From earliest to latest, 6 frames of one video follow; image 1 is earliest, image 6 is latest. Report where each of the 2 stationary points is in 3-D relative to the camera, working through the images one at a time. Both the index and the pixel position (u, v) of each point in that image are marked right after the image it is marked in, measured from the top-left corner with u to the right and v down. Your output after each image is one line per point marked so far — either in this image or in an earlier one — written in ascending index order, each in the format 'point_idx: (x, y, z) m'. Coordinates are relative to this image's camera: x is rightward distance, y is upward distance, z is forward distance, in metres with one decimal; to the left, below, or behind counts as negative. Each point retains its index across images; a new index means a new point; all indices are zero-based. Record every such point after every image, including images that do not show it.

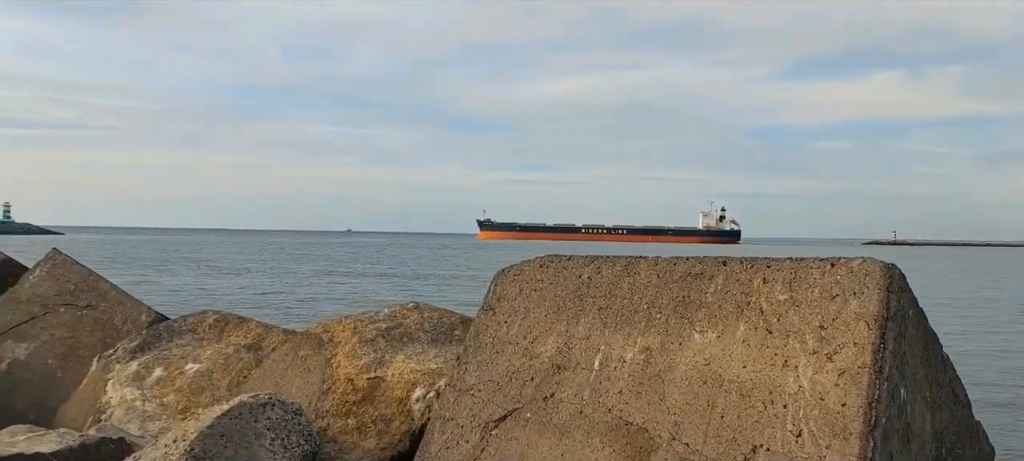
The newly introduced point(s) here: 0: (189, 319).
0: (-2.2, -0.6, +5.6) m
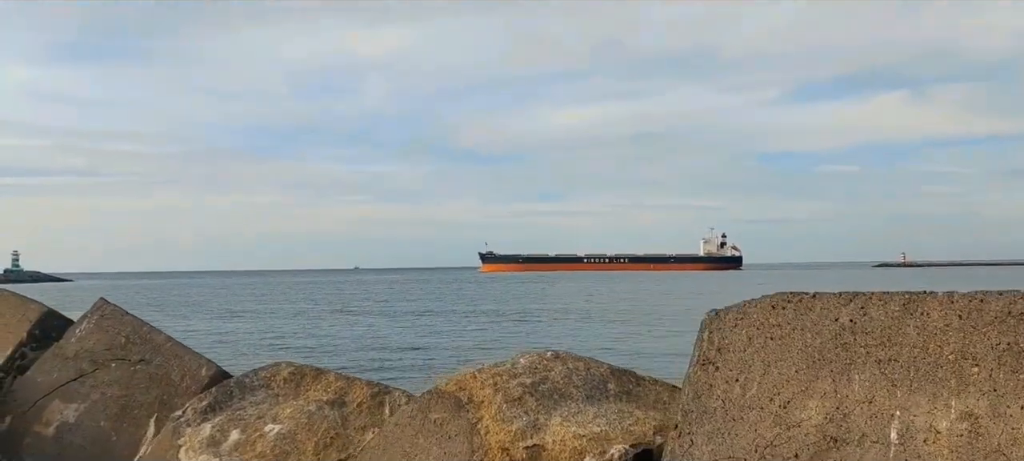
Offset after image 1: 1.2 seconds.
0: (-1.6, -0.9, +5.0) m
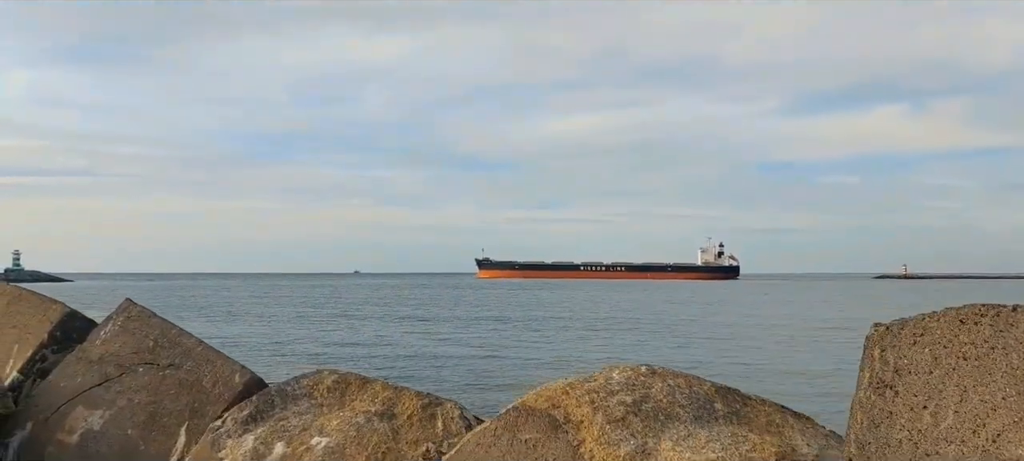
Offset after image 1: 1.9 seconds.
0: (-1.2, -0.9, +4.7) m
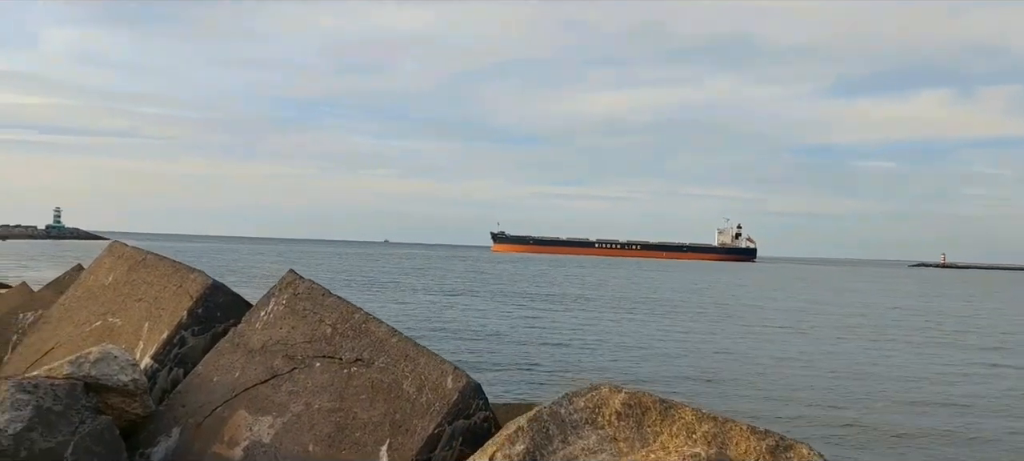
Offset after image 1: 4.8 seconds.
0: (+0.3, -0.7, +3.4) m
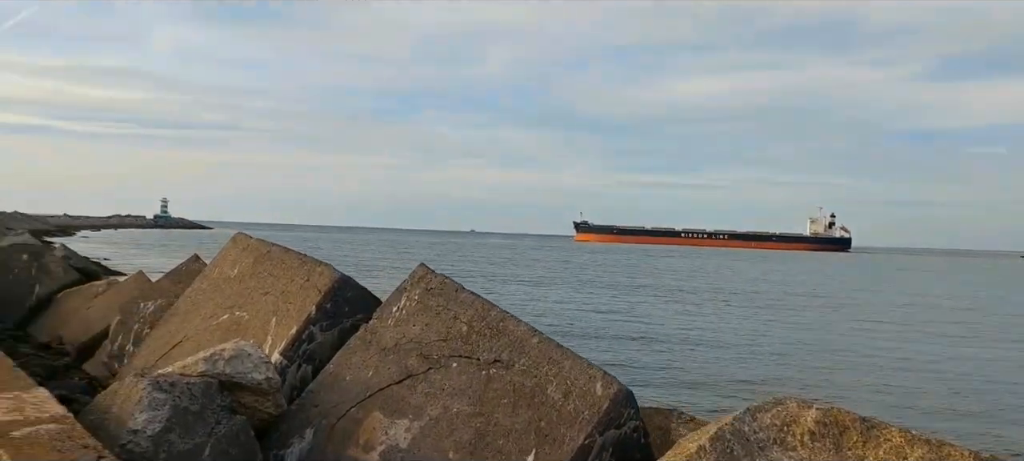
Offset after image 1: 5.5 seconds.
0: (+0.9, -0.7, +2.9) m
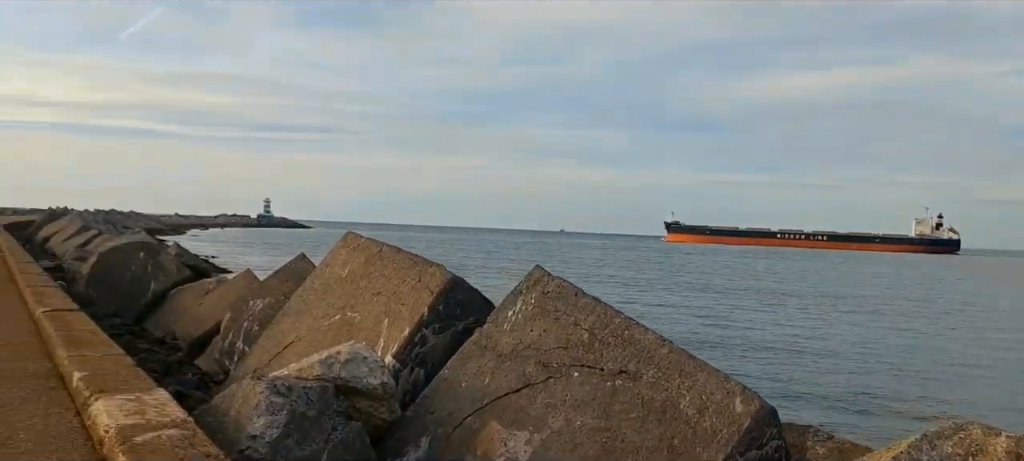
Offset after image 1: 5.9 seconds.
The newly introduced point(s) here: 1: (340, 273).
0: (+1.4, -0.7, +2.6) m
1: (-1.1, -0.3, +5.2) m
